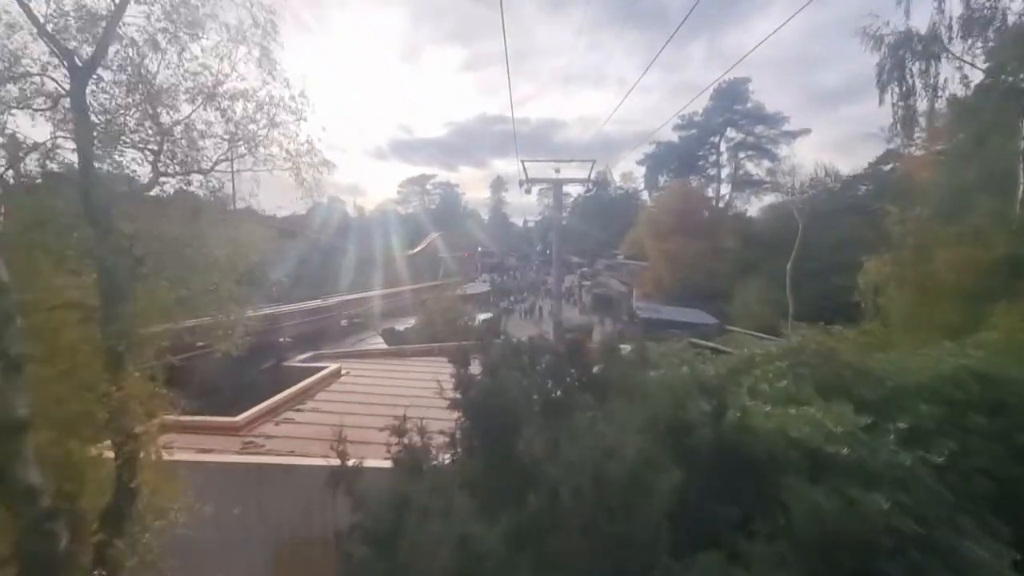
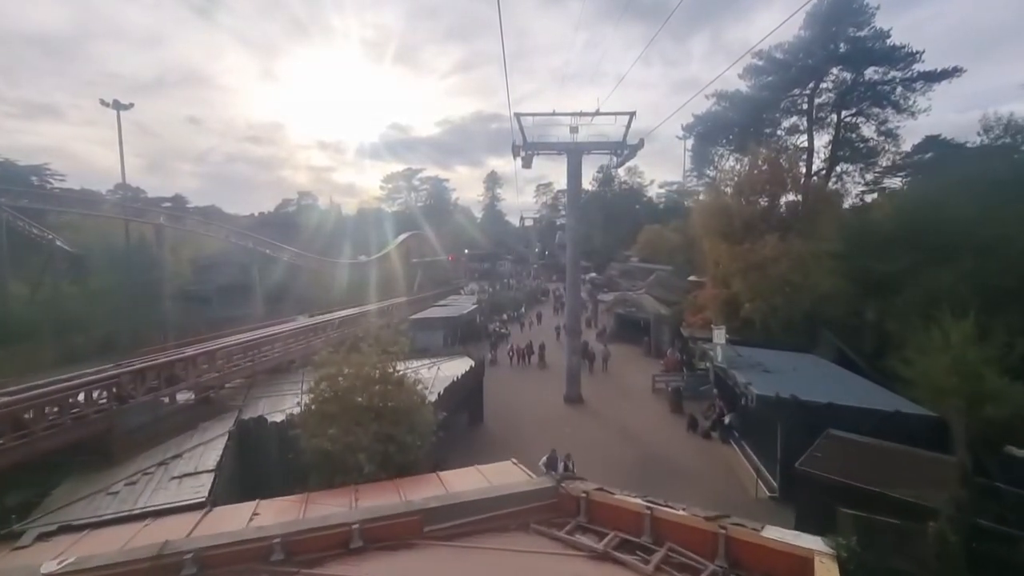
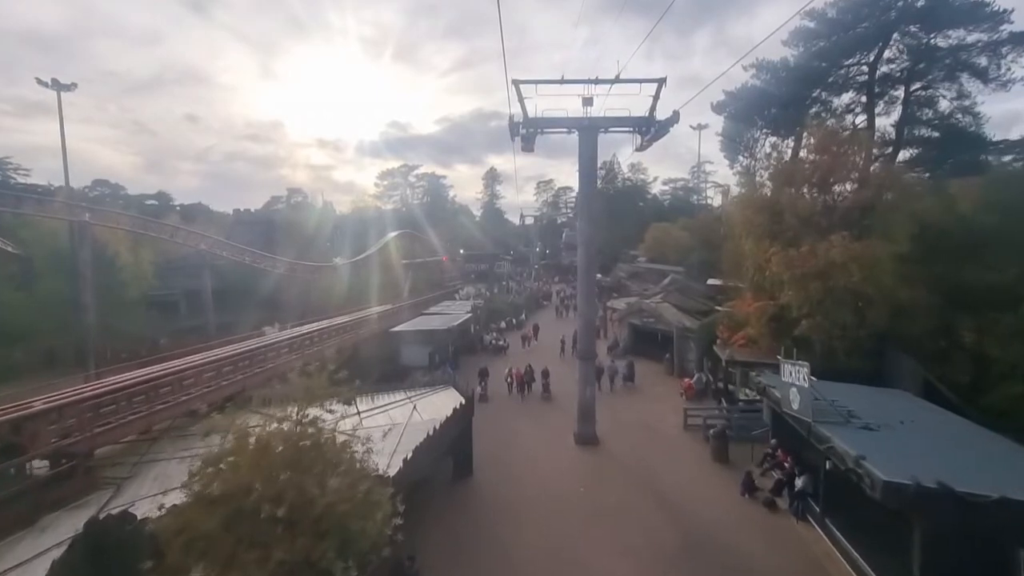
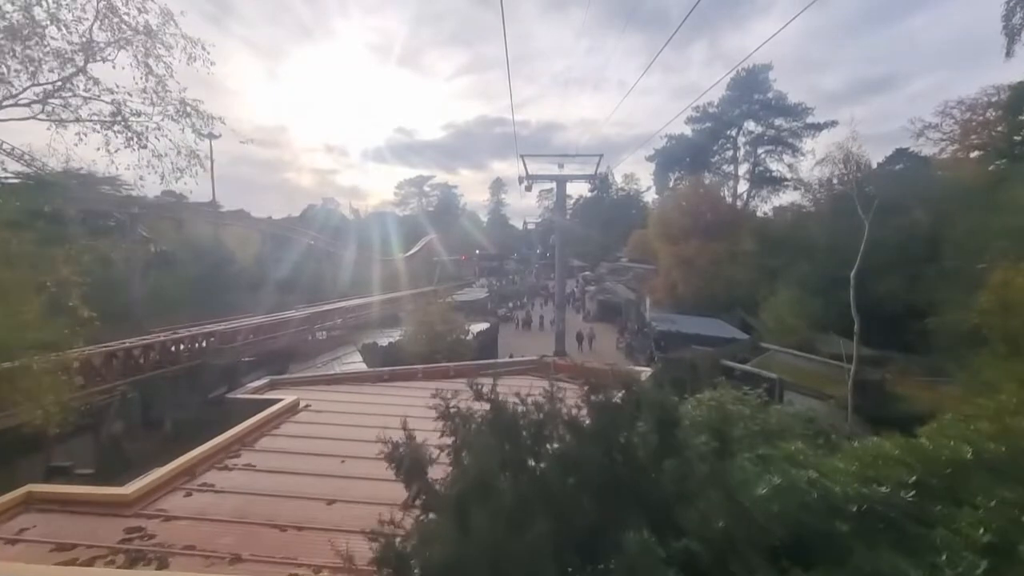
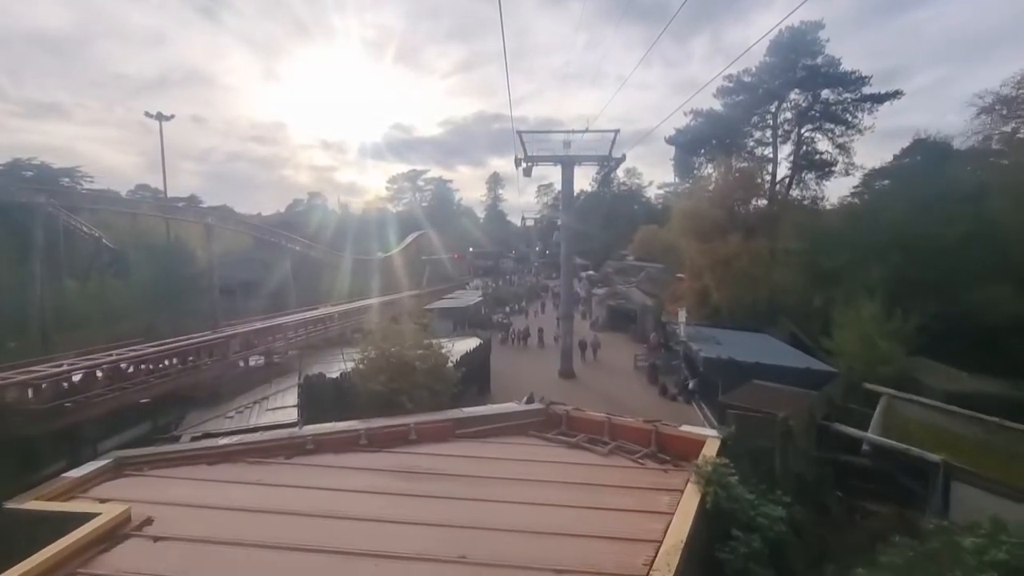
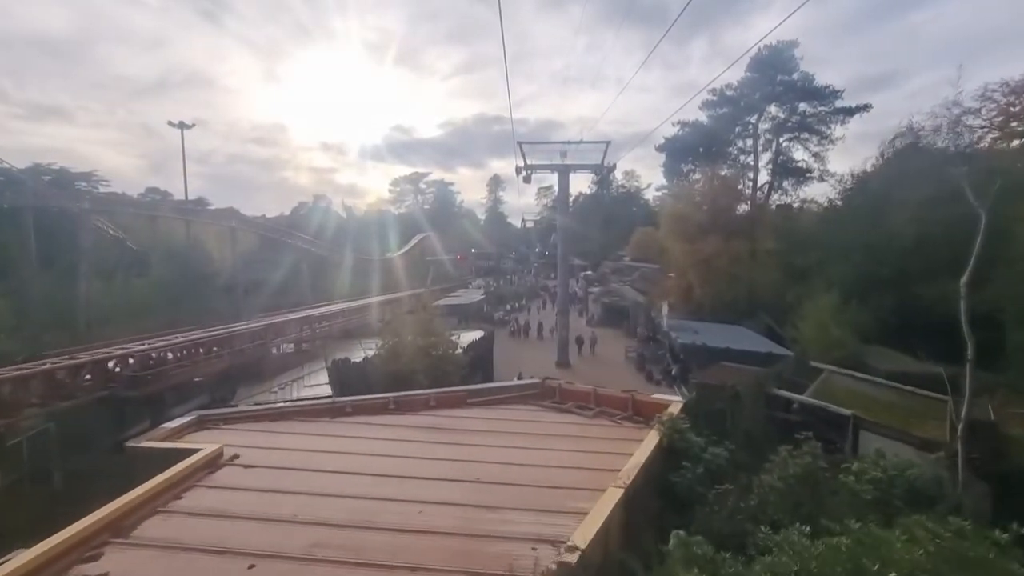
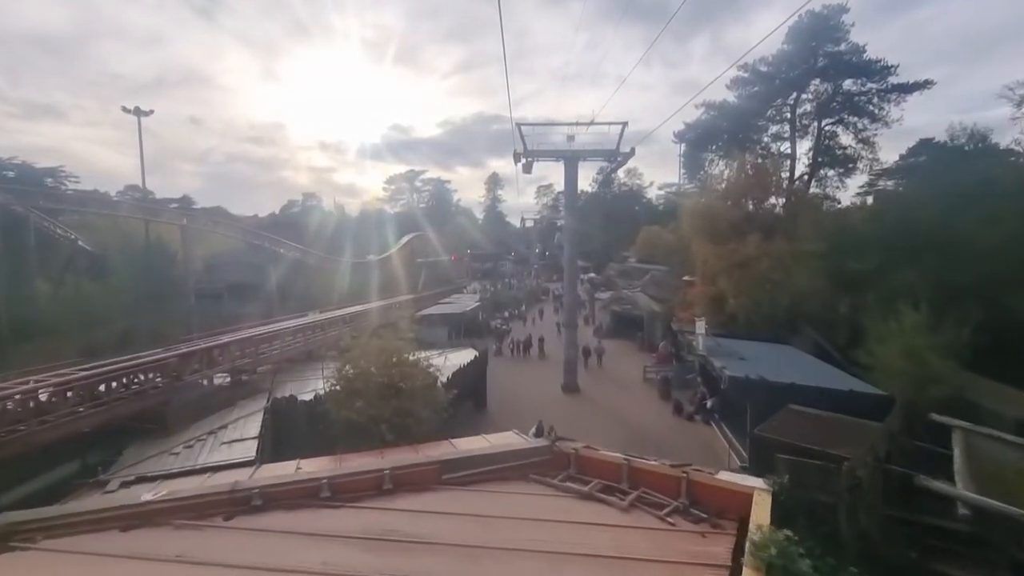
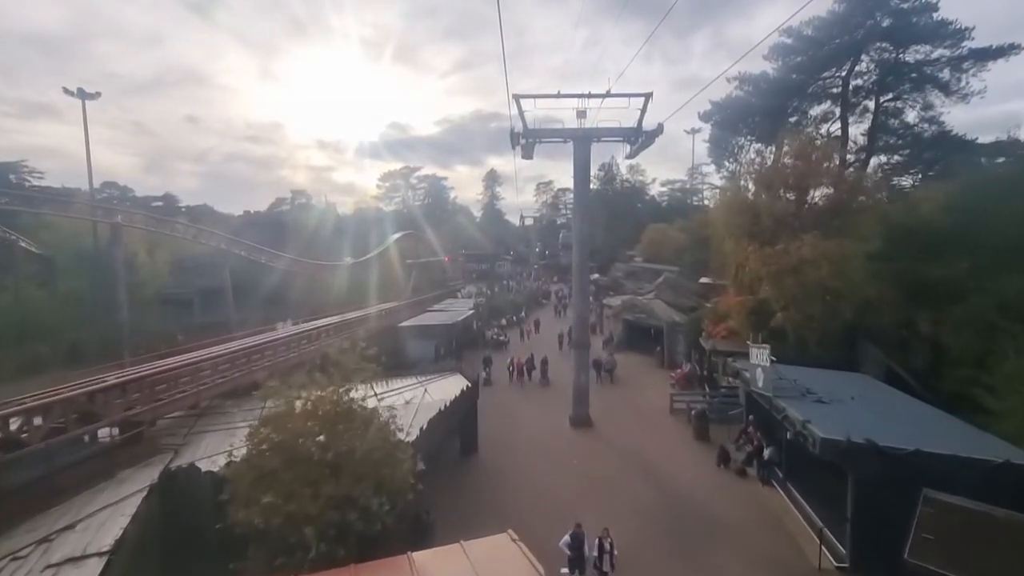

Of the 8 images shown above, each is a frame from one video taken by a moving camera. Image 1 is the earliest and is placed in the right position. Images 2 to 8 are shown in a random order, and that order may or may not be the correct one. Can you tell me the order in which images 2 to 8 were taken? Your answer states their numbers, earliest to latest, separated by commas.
4, 6, 5, 7, 2, 8, 3
